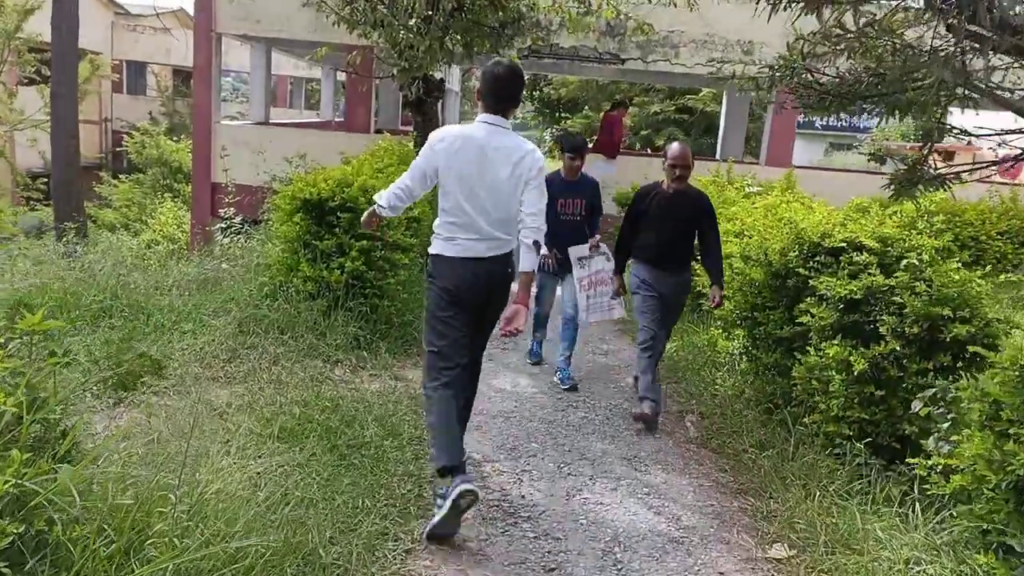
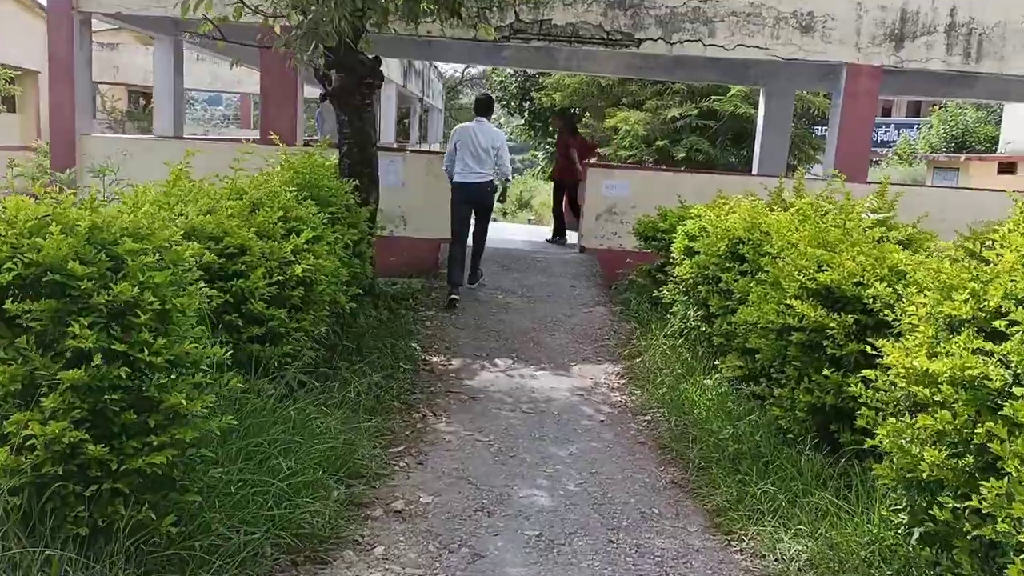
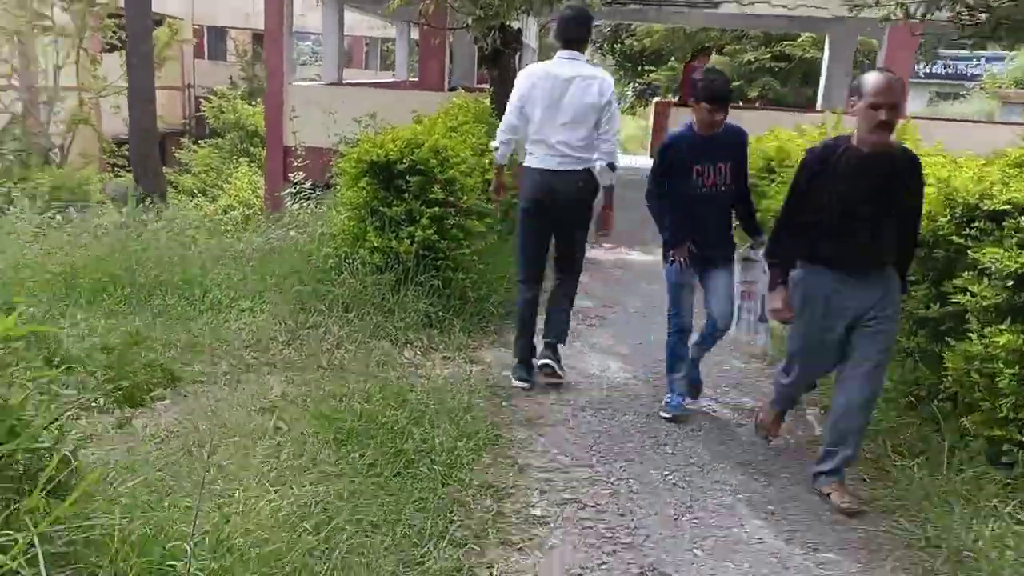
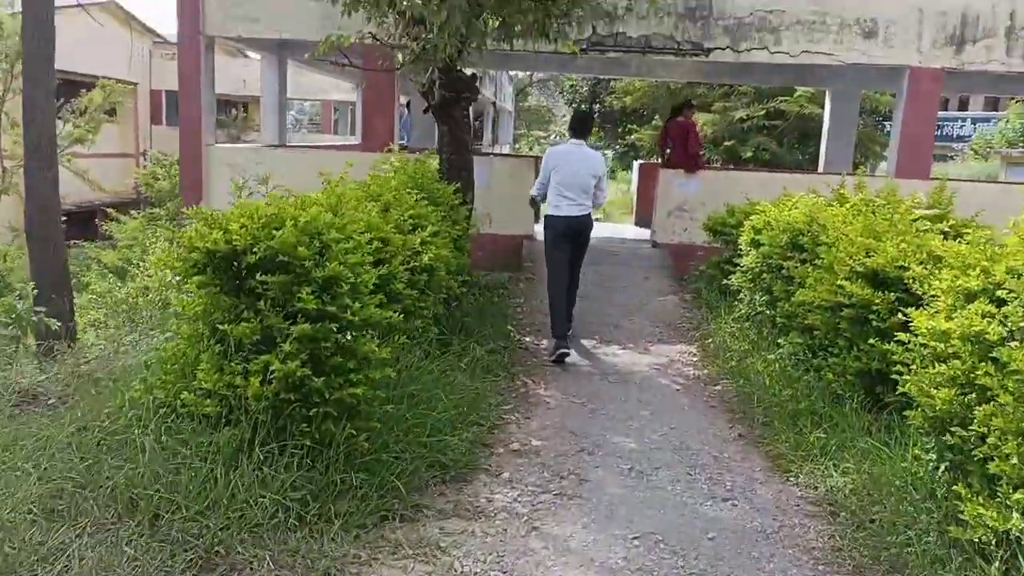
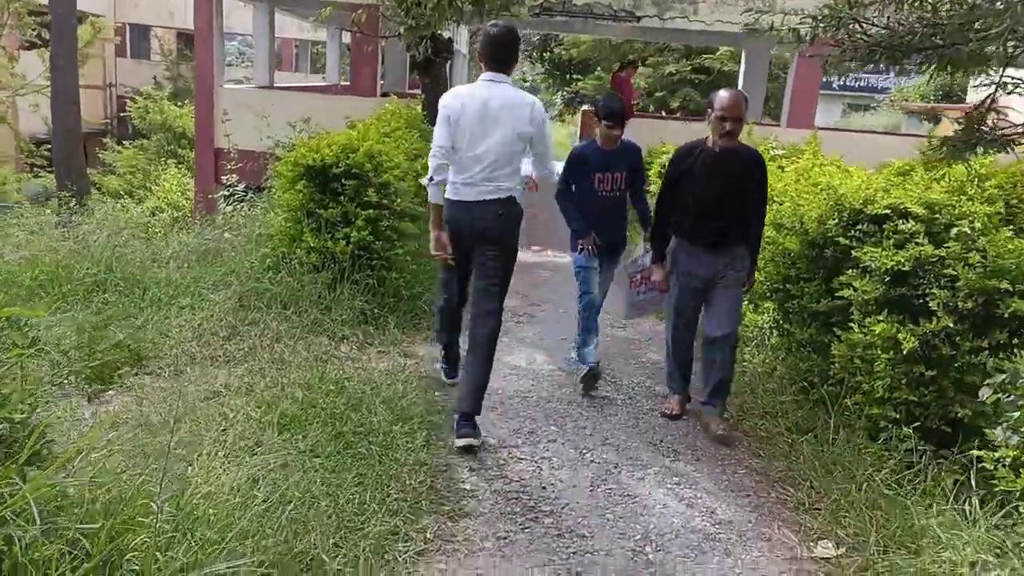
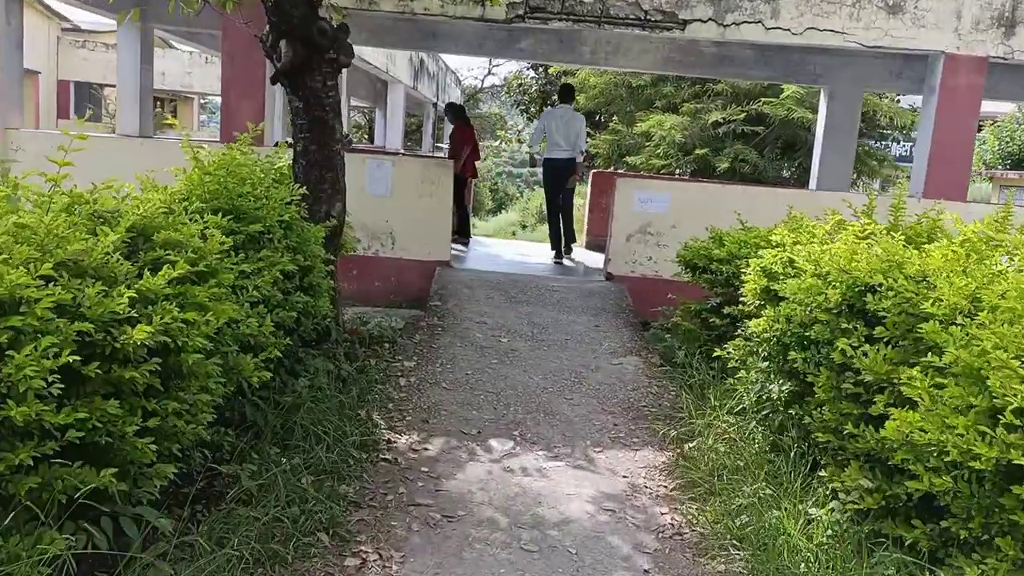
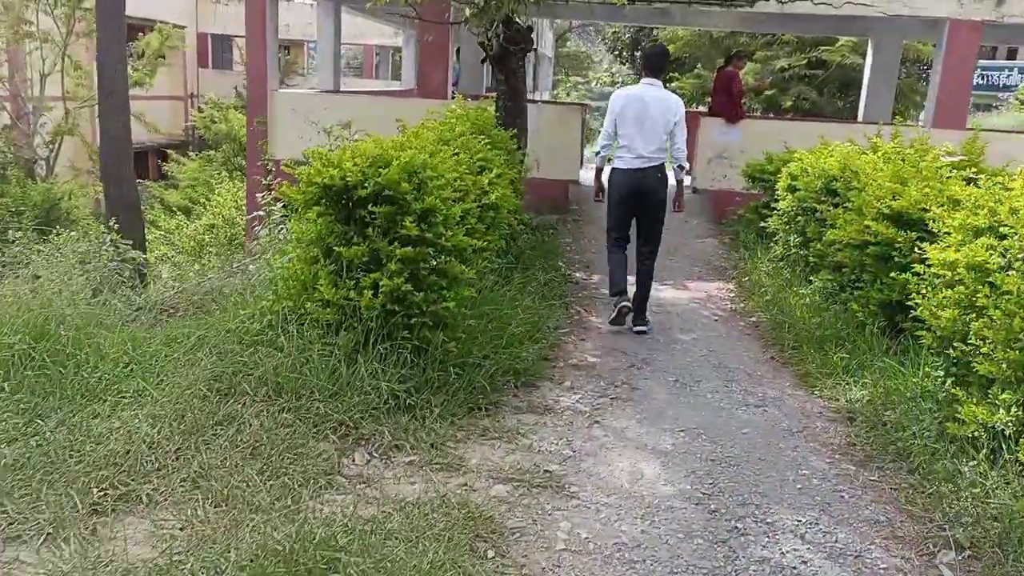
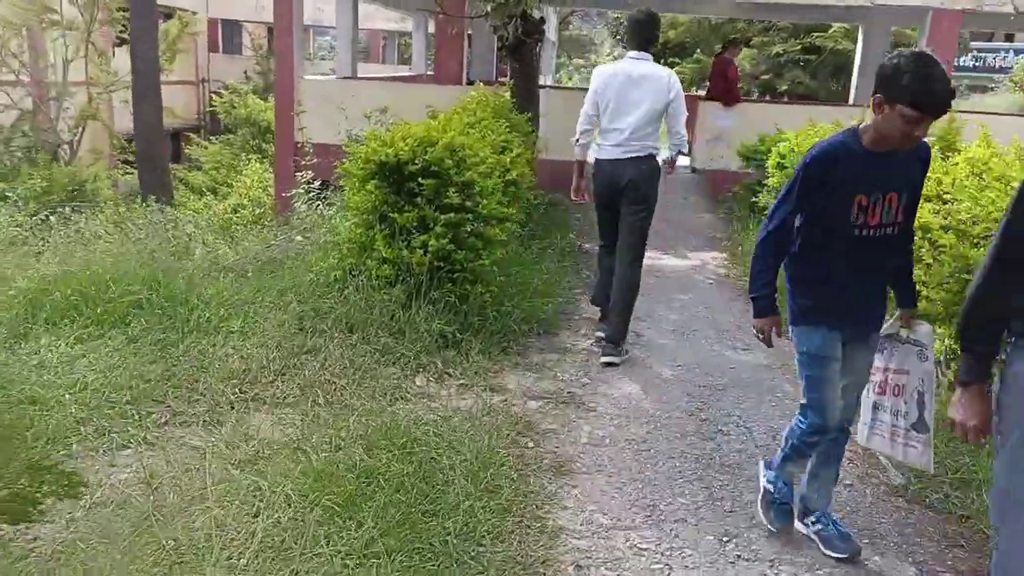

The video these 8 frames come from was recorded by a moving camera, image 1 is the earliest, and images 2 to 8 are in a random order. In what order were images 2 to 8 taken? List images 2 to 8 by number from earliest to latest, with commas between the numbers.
5, 3, 8, 7, 4, 2, 6
